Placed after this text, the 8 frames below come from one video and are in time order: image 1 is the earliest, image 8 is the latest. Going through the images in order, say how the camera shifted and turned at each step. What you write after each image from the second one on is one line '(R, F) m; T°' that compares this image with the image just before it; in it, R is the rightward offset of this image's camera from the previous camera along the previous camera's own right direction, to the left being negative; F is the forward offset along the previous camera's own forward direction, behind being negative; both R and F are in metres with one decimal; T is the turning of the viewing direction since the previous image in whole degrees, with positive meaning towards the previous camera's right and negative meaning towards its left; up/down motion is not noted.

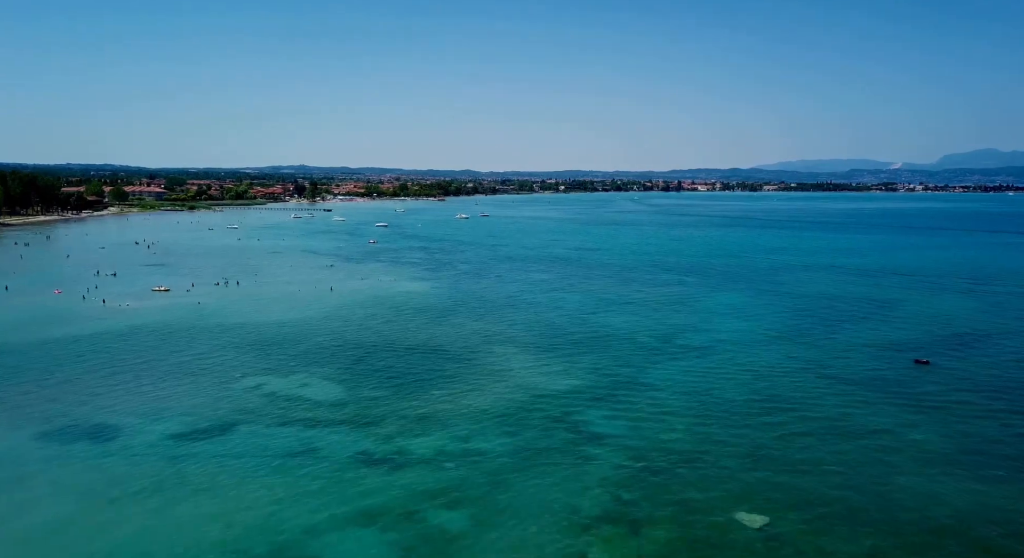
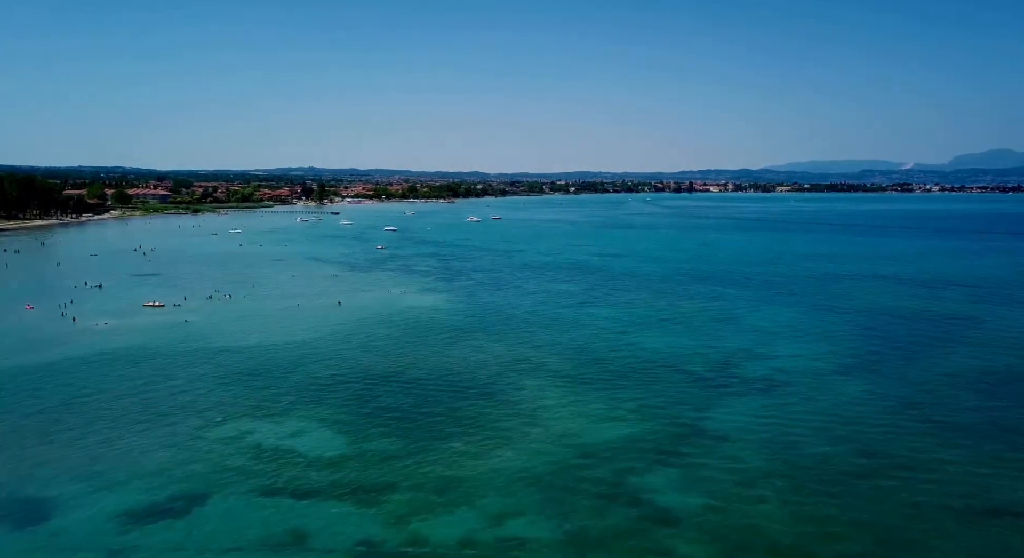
(-0.8, +4.2) m; -1°
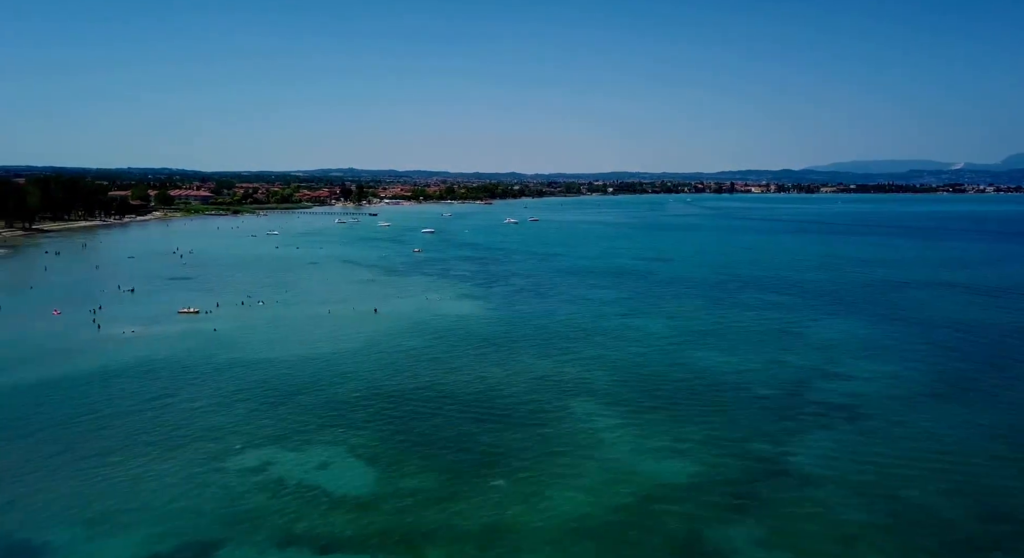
(-0.4, +2.2) m; -3°
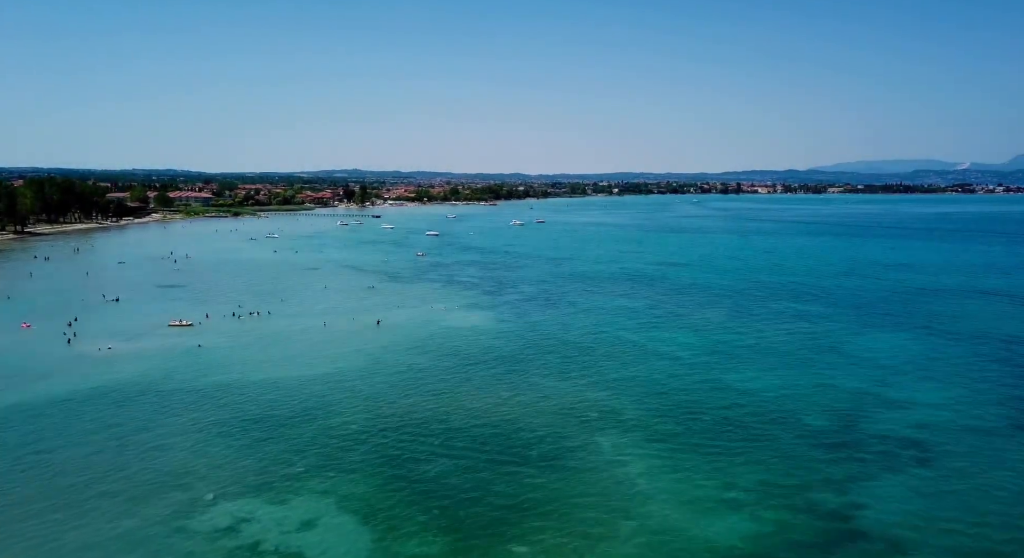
(-0.4, +2.9) m; 0°
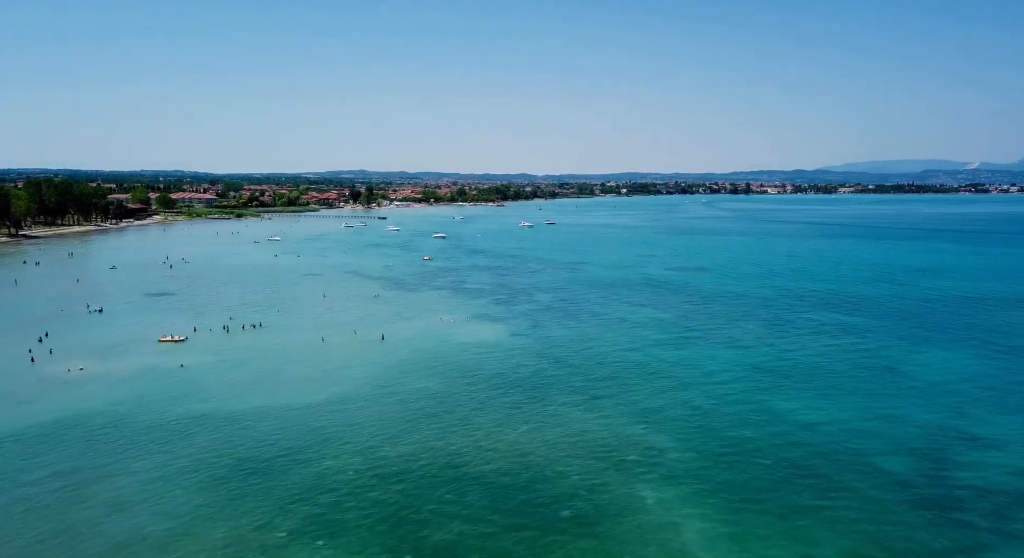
(-0.4, +3.1) m; -1°
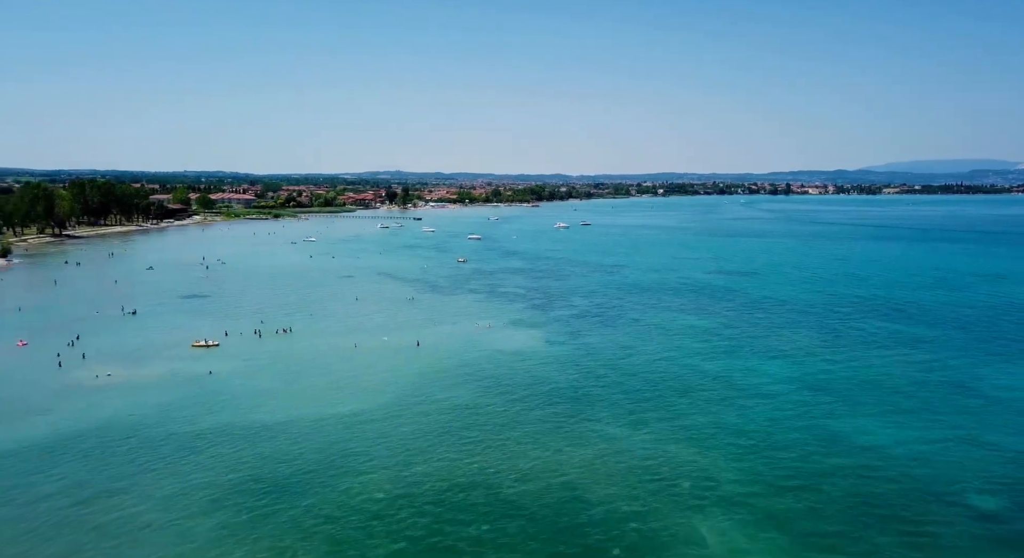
(-0.2, +1.4) m; -3°
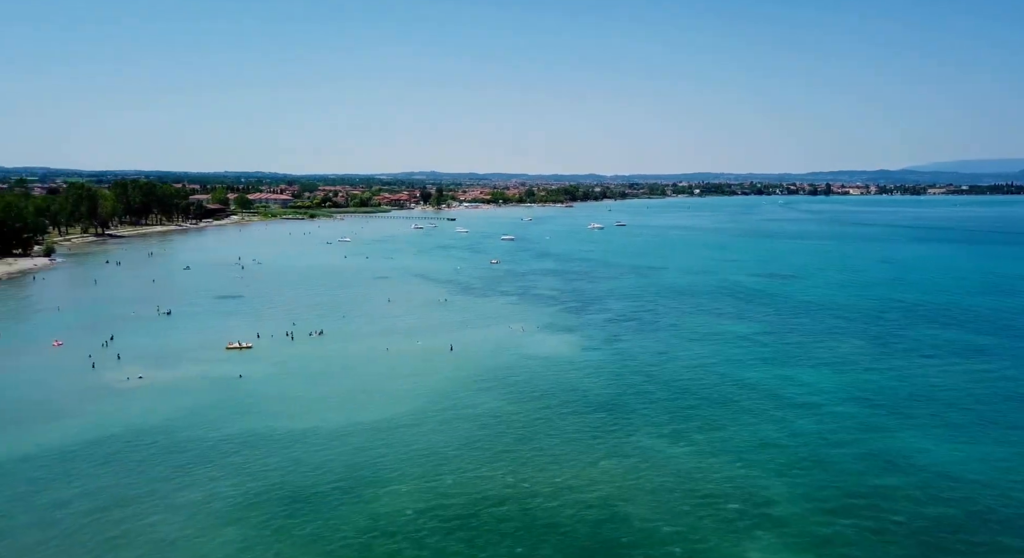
(-0.1, +0.8) m; -3°
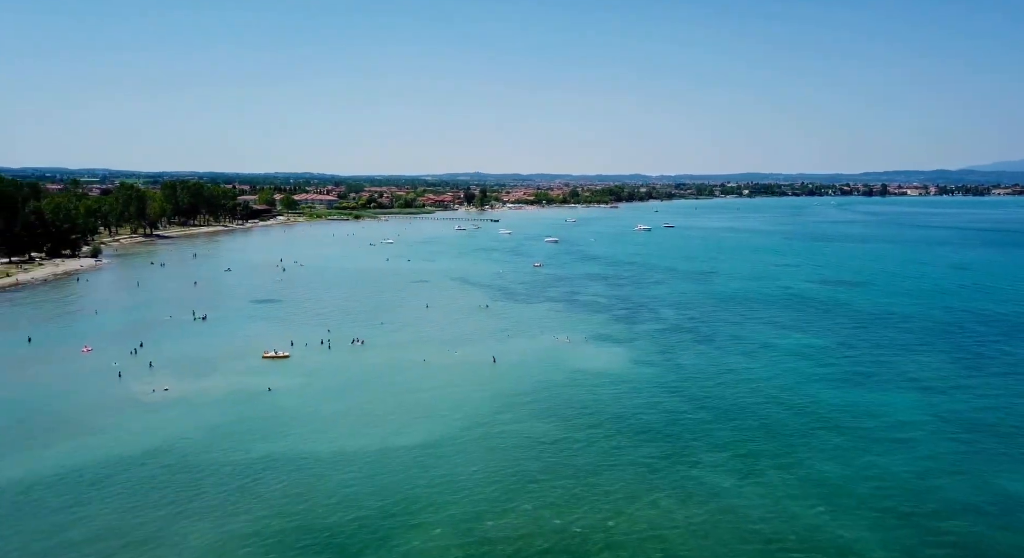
(-0.1, +2.0) m; -4°
